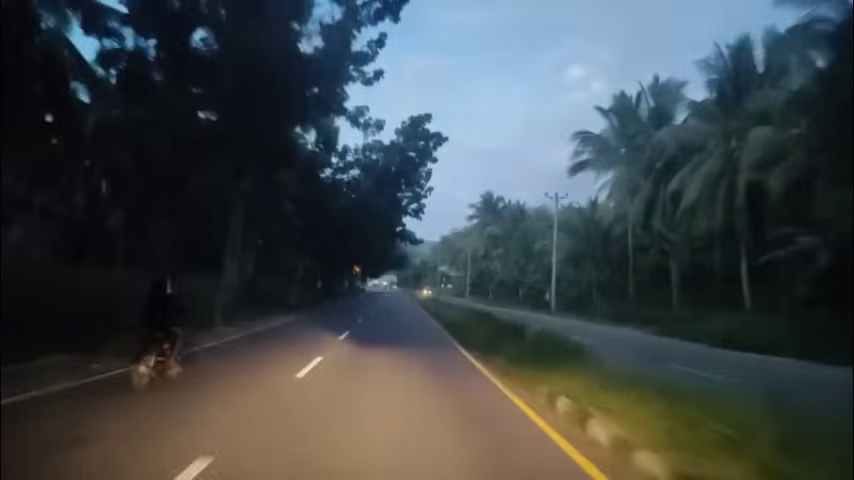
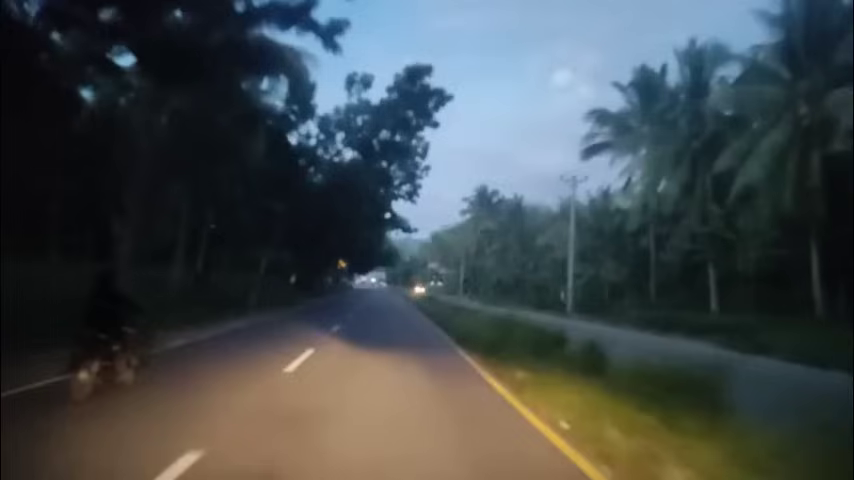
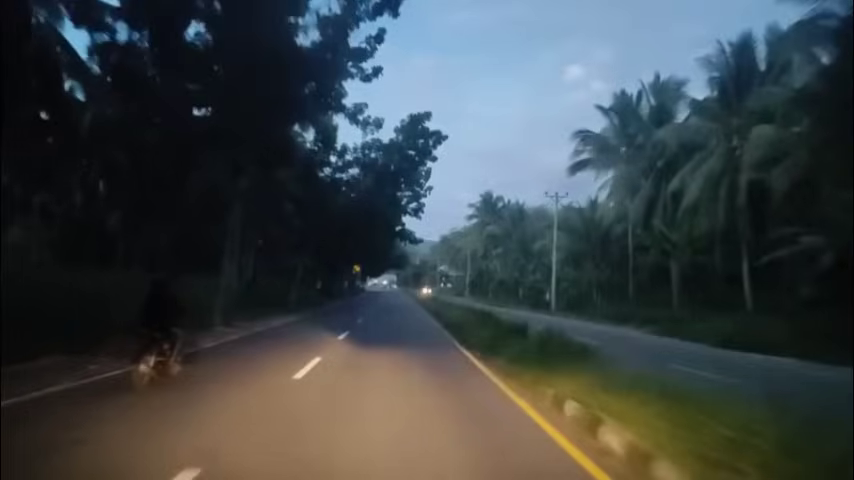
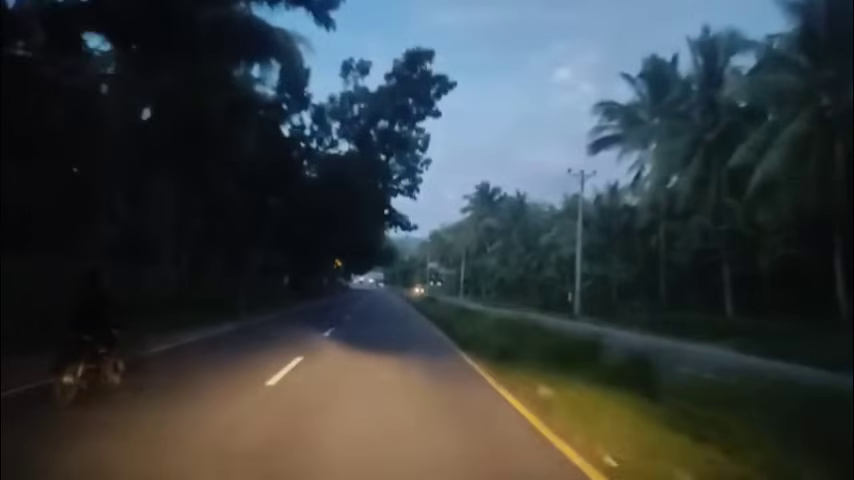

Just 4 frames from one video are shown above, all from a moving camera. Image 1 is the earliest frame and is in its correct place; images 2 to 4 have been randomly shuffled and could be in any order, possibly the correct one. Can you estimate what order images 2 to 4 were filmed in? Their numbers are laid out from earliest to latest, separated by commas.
3, 2, 4
